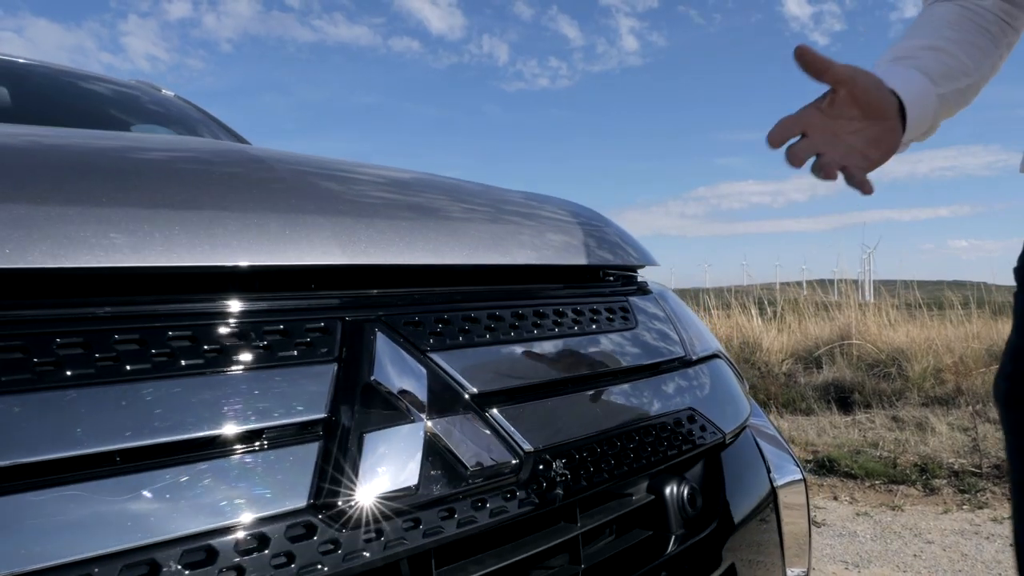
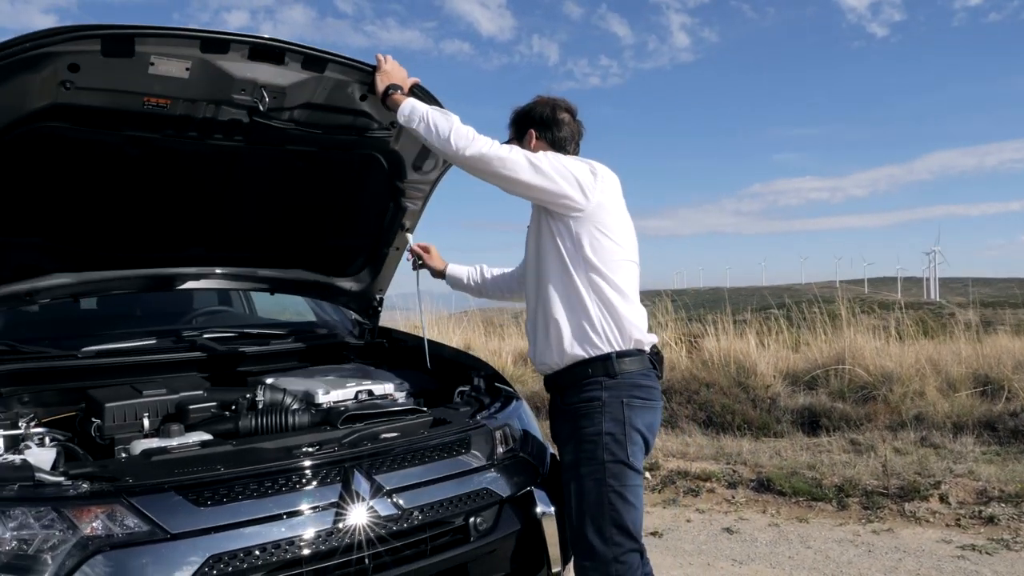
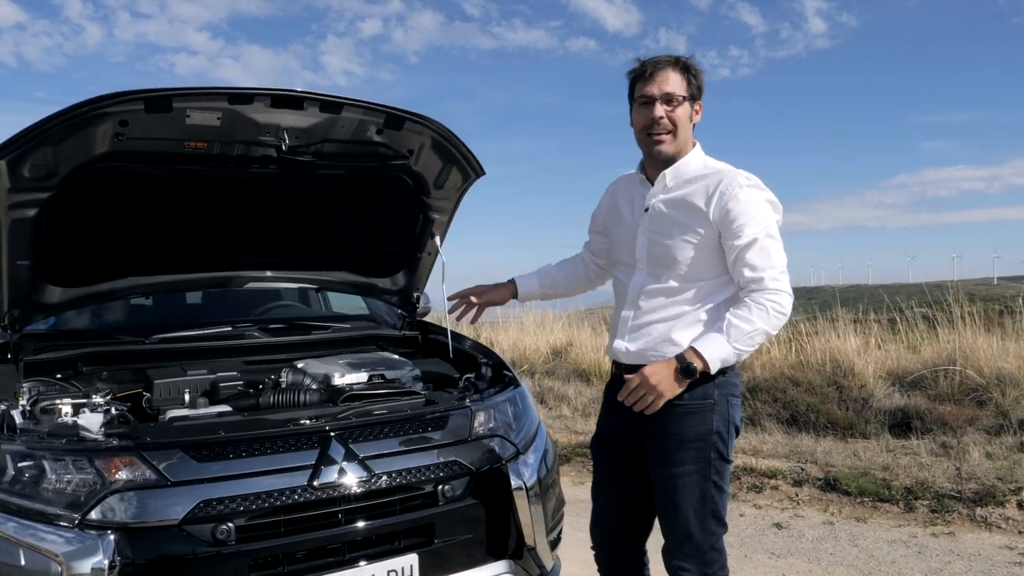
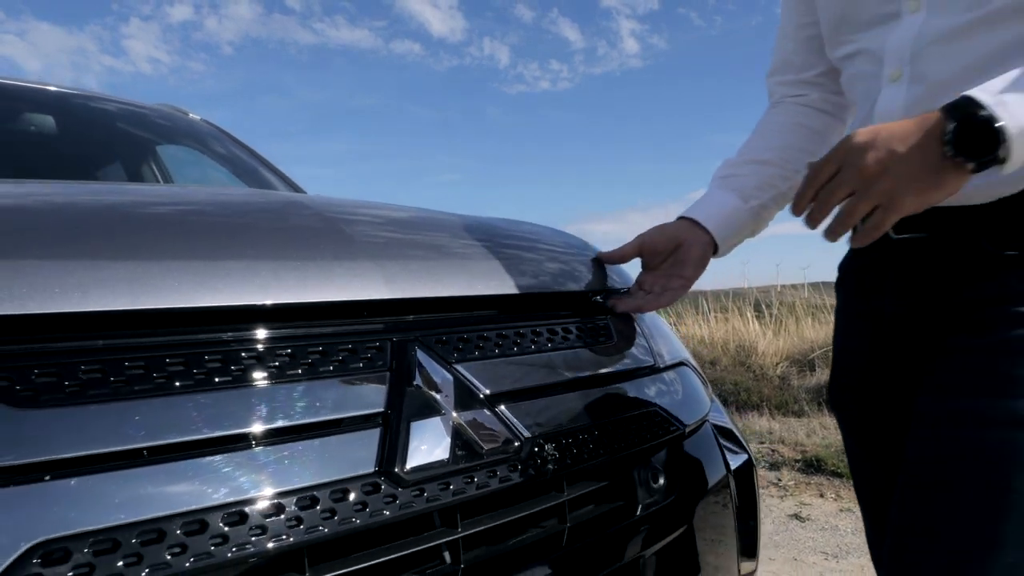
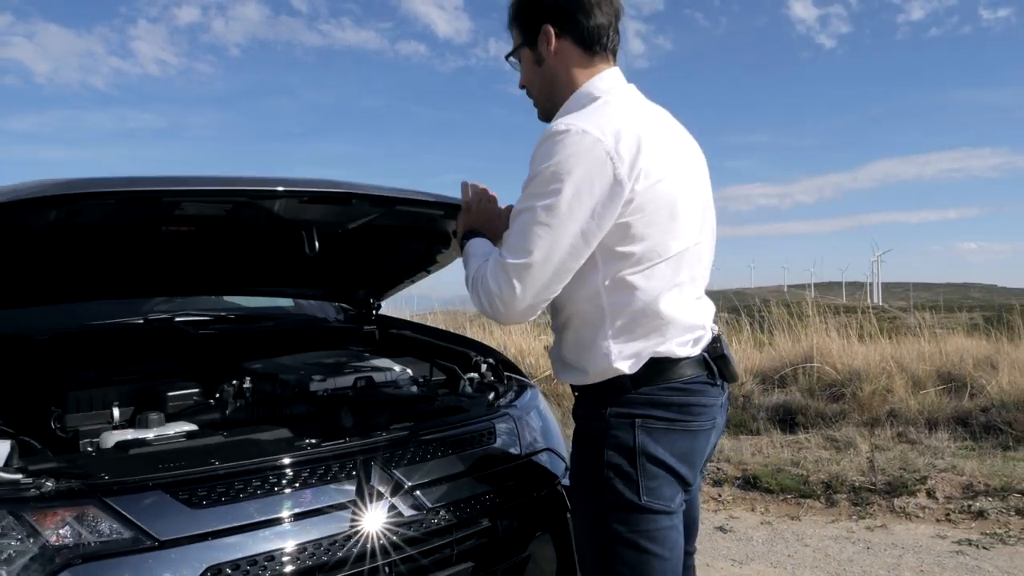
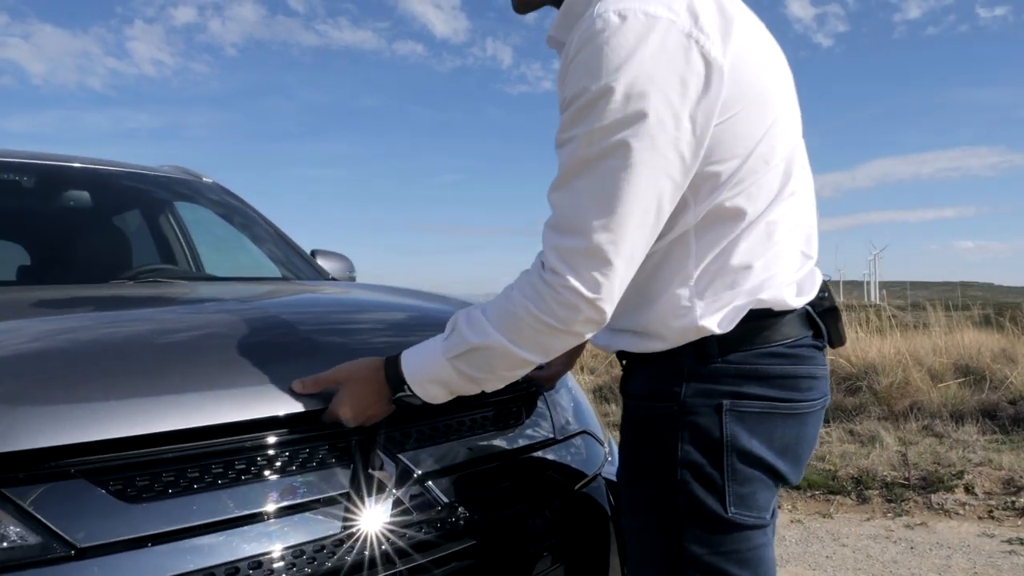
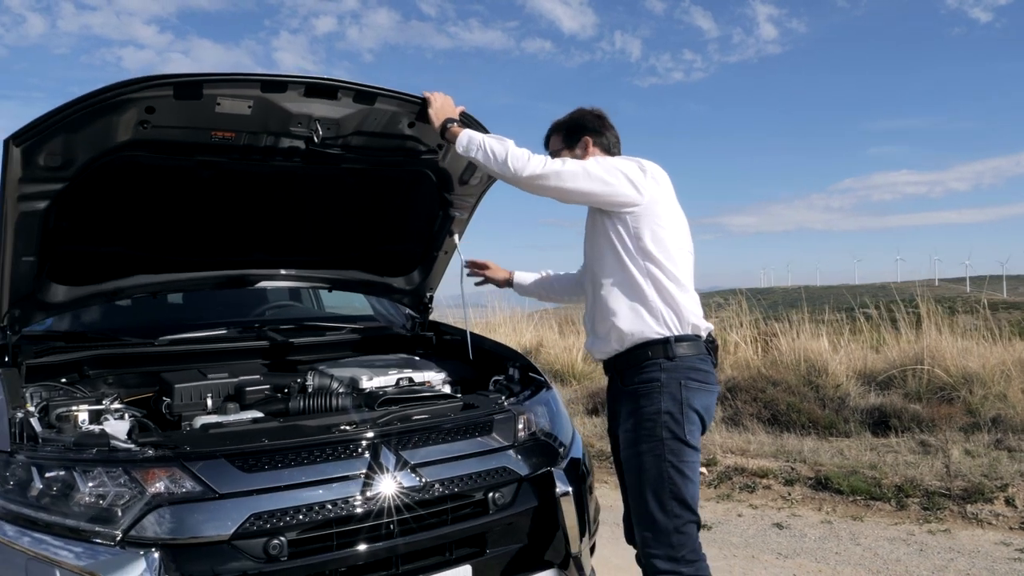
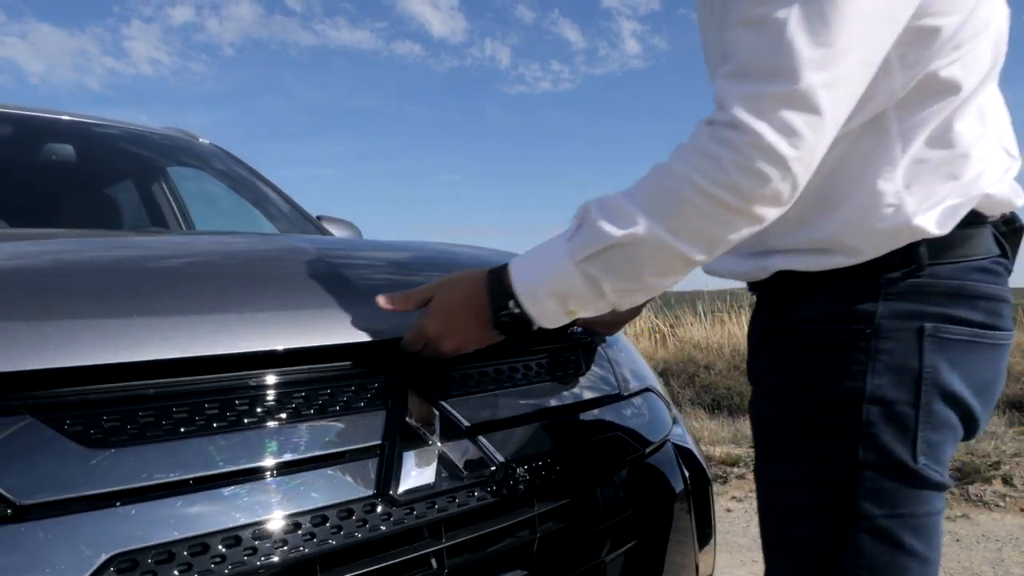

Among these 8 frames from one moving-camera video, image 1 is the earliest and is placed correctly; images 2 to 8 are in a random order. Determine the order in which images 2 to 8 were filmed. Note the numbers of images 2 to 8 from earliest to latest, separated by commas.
4, 8, 6, 5, 2, 7, 3
